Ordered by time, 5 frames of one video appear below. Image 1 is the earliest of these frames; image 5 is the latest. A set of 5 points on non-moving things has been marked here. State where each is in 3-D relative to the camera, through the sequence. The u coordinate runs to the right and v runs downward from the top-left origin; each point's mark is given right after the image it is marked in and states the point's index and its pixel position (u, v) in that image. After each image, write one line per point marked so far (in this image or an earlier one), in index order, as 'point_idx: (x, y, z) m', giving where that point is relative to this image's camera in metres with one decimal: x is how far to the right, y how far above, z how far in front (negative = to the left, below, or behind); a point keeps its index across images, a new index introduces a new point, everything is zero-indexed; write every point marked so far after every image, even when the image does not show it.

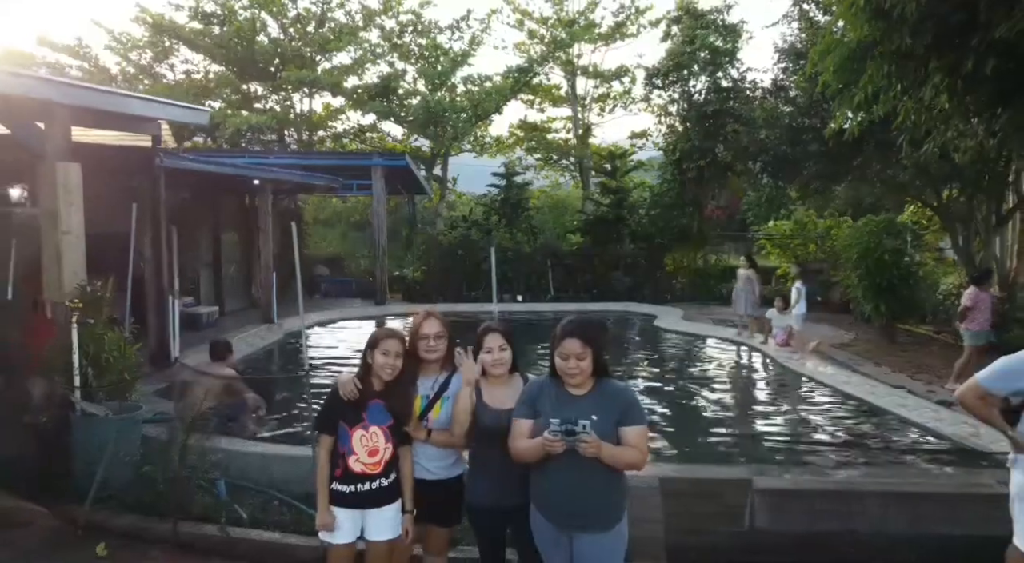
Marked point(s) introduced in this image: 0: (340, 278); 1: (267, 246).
0: (-4.4, +0.1, +17.5) m
1: (-4.1, +0.6, +11.9) m
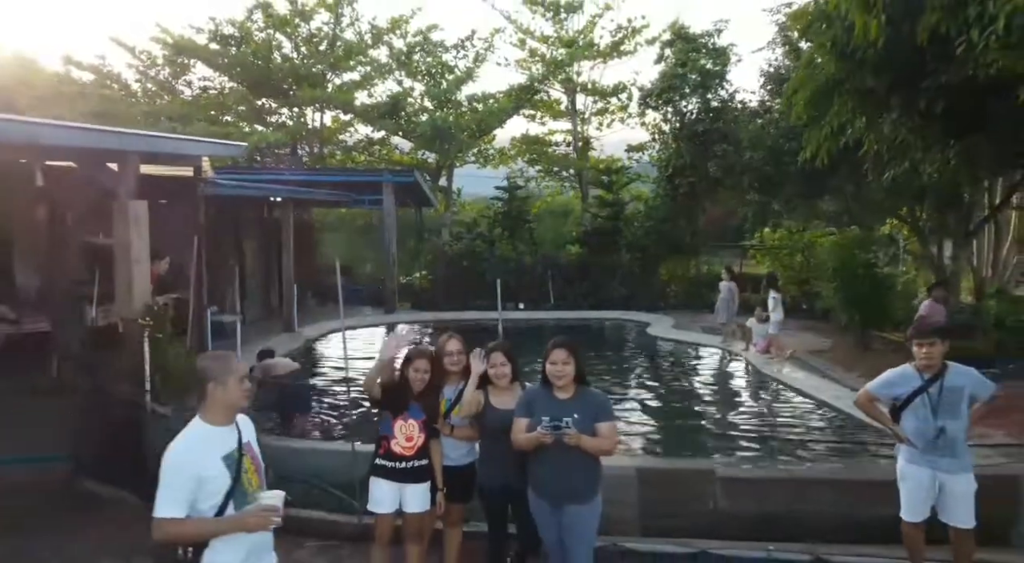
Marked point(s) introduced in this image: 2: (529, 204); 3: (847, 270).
0: (-4.3, -0.1, +18.4) m
1: (-4.1, +0.4, +12.8) m
2: (+0.5, +2.0, +18.5) m
3: (+5.6, +0.2, +11.6) m
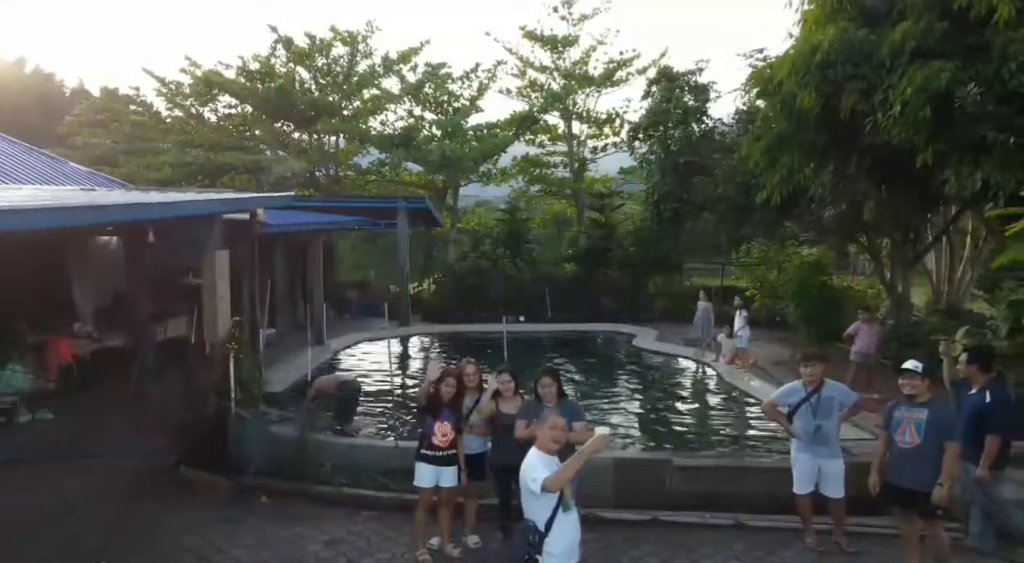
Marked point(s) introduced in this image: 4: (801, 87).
0: (-4.3, -0.5, +20.1) m
1: (-4.1, 0.0, +14.4) m
2: (+0.5, +1.7, +20.1) m
3: (+5.7, -0.2, +13.2) m
4: (+3.8, +2.6, +9.1) m
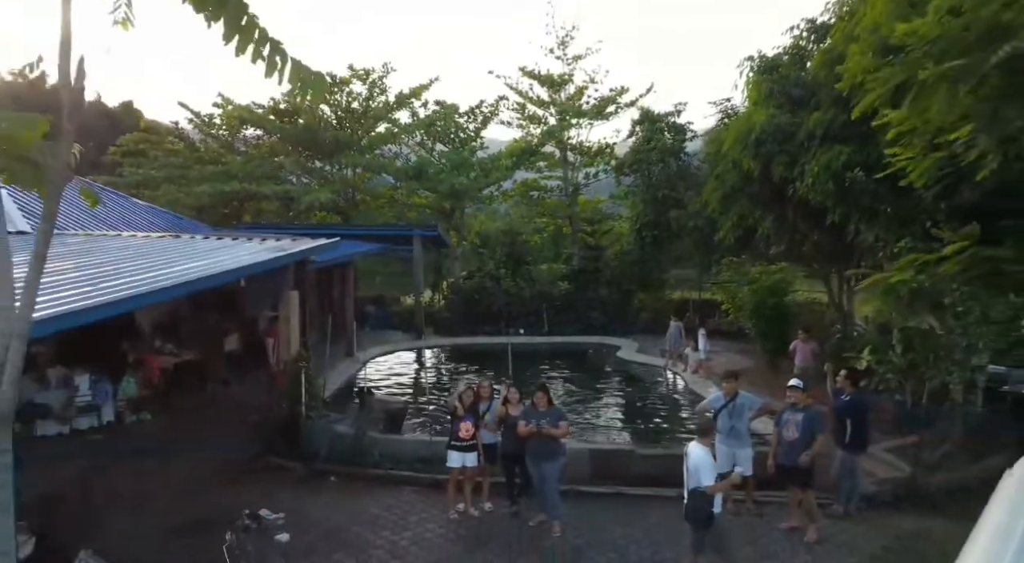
0: (-4.2, -1.0, +22.5) m
1: (-4.0, -0.5, +16.8) m
2: (+0.5, +1.2, +22.5) m
3: (+5.7, -0.6, +15.6) m
4: (+3.8, +2.1, +11.4) m
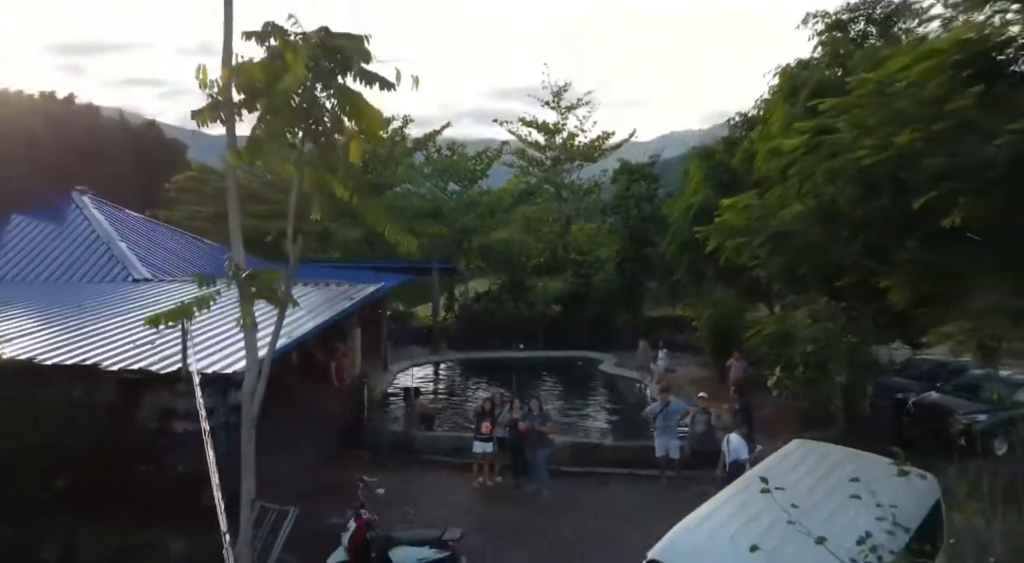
0: (-4.2, -1.8, +26.3) m
1: (-4.0, -1.3, +20.6) m
2: (+0.6, +0.4, +26.3) m
3: (+5.7, -1.4, +19.4) m
4: (+3.9, +1.3, +15.3) m
